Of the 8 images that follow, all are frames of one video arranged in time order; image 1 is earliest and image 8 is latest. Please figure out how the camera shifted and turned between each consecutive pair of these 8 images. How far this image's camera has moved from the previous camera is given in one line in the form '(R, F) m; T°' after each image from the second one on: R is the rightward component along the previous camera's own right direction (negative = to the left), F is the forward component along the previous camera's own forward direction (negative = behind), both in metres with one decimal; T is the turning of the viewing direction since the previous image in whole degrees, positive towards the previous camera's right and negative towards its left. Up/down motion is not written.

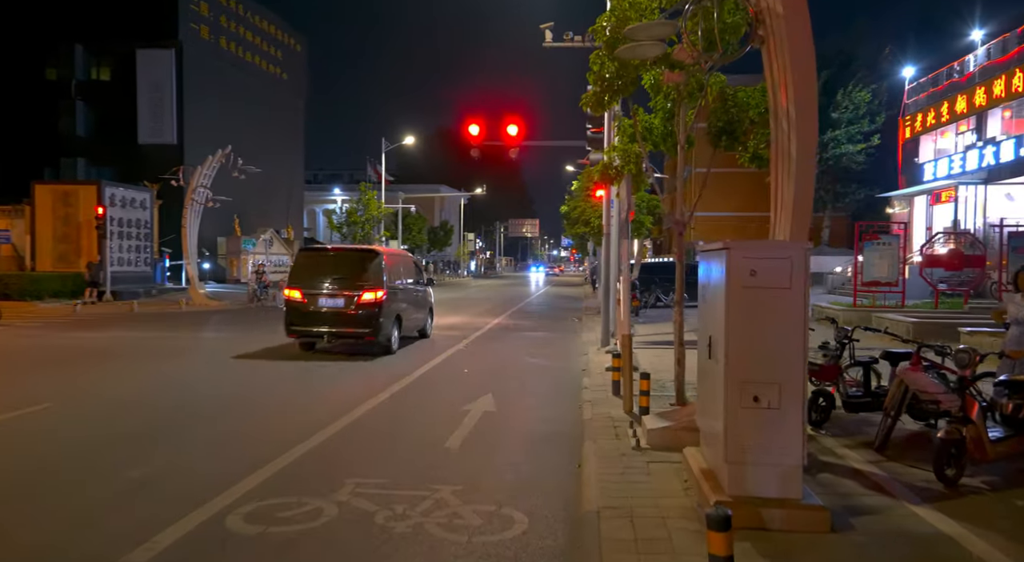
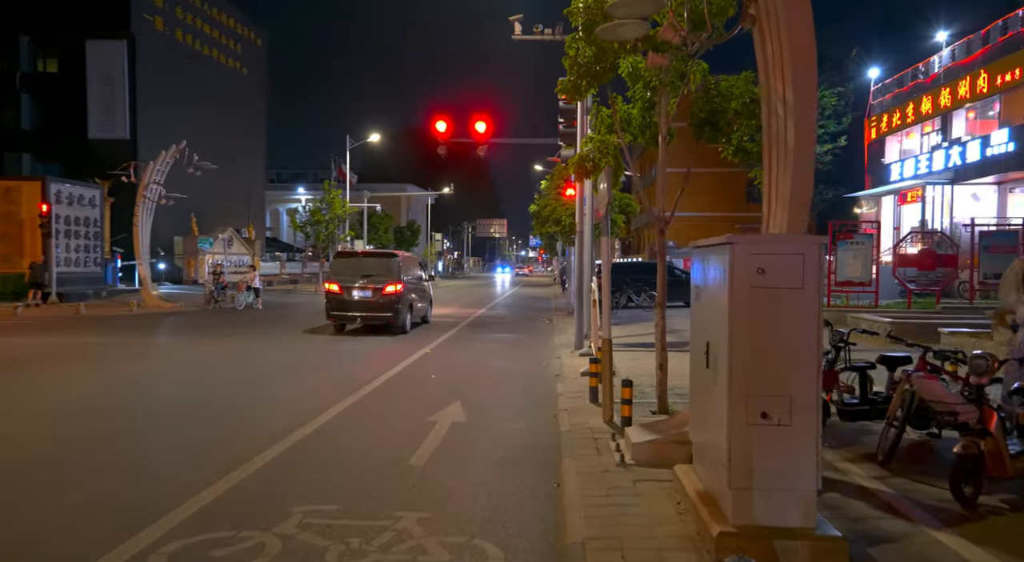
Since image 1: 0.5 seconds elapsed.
(0.0, +0.6) m; +3°
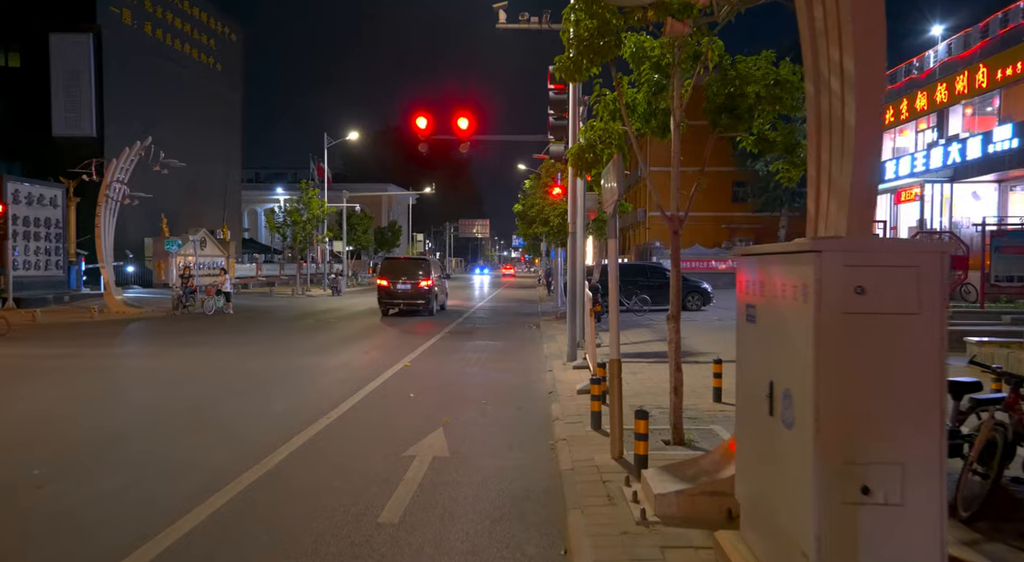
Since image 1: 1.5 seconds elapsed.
(-0.1, +1.1) m; +1°
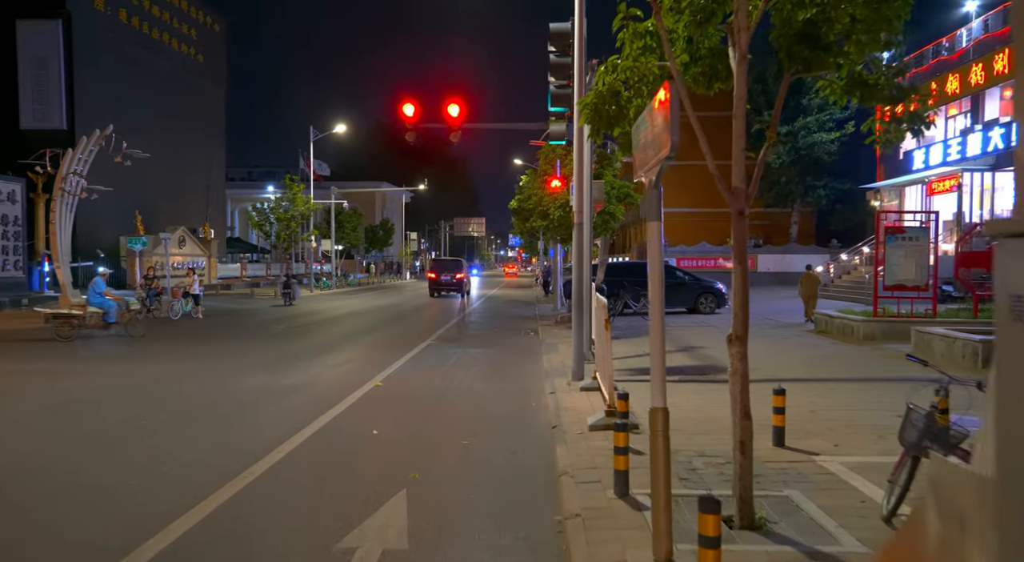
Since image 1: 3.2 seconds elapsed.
(+0.1, +2.2) m; 0°
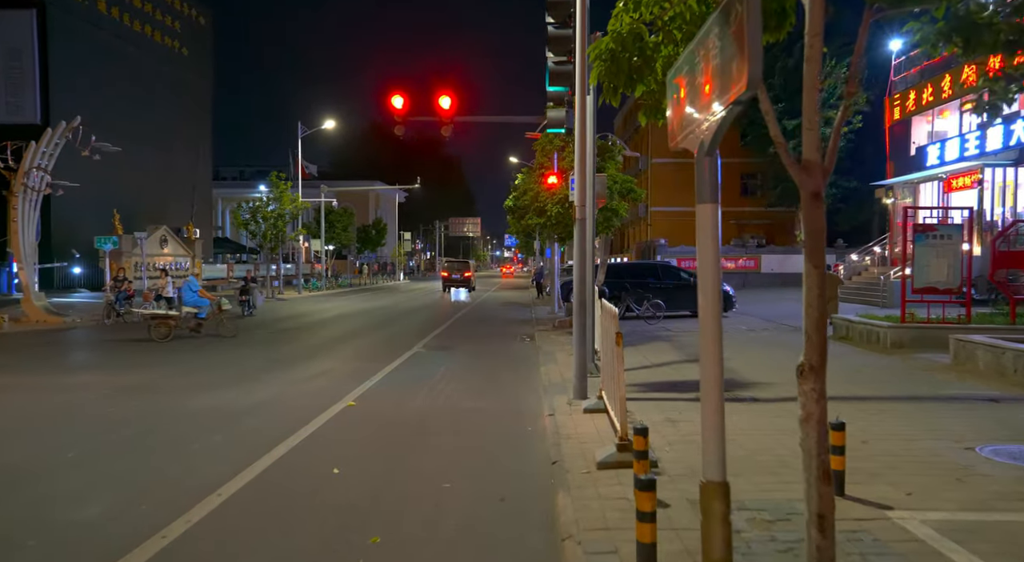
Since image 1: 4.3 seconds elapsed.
(0.0, +1.4) m; 0°
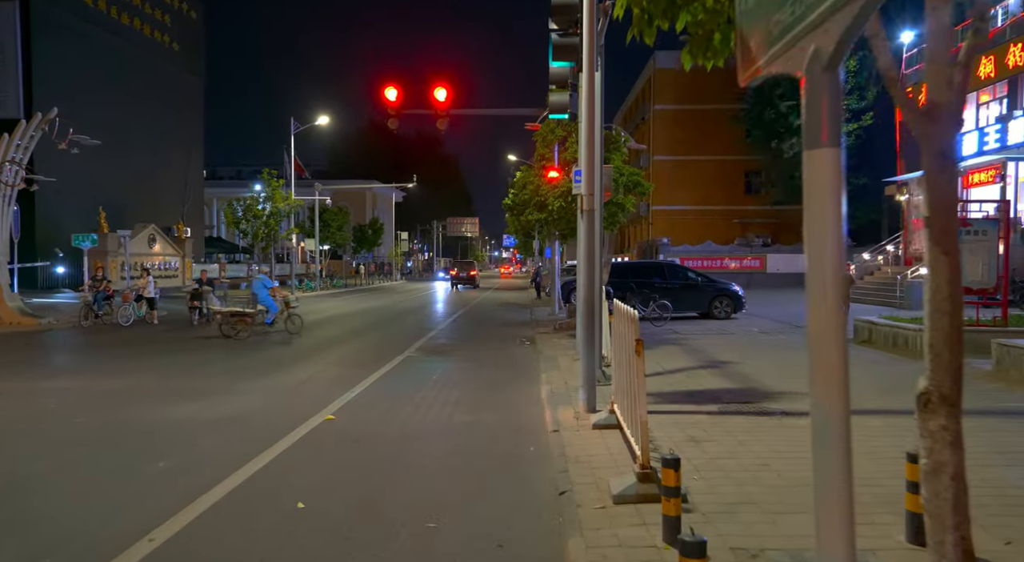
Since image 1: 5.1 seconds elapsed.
(0.0, +1.0) m; 0°
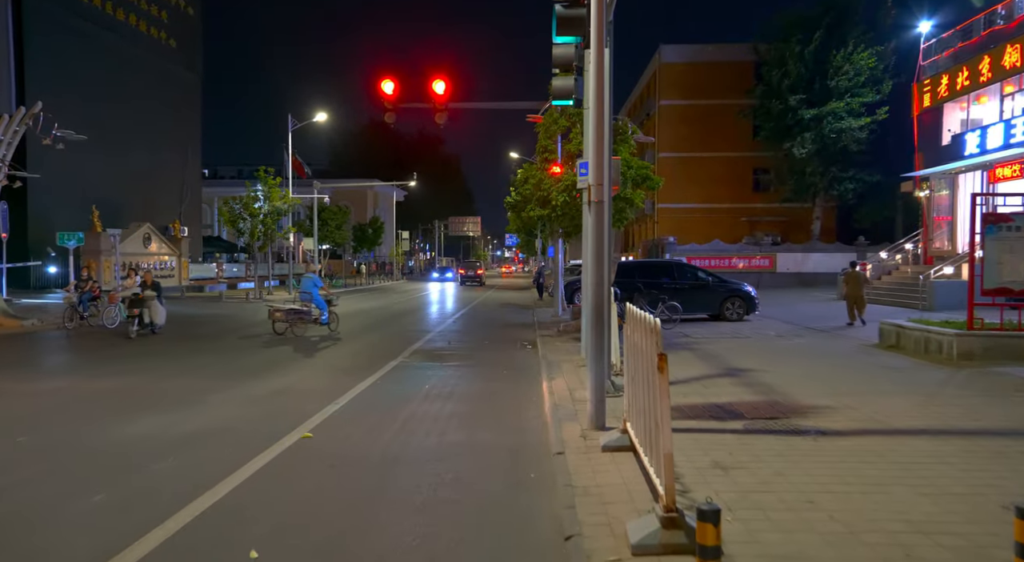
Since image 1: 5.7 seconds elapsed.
(0.0, +0.9) m; 0°
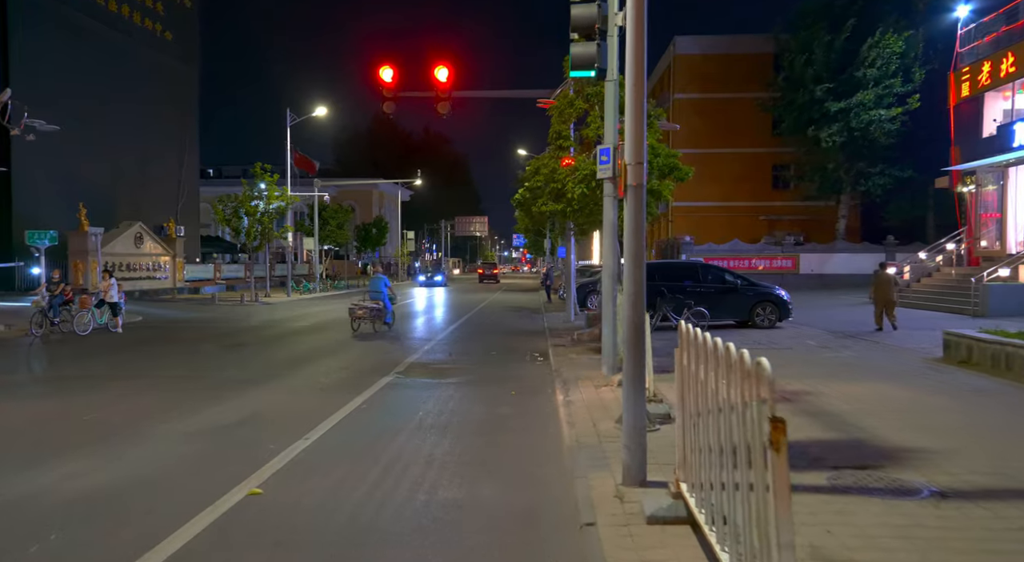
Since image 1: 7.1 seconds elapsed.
(0.0, +1.7) m; -1°
